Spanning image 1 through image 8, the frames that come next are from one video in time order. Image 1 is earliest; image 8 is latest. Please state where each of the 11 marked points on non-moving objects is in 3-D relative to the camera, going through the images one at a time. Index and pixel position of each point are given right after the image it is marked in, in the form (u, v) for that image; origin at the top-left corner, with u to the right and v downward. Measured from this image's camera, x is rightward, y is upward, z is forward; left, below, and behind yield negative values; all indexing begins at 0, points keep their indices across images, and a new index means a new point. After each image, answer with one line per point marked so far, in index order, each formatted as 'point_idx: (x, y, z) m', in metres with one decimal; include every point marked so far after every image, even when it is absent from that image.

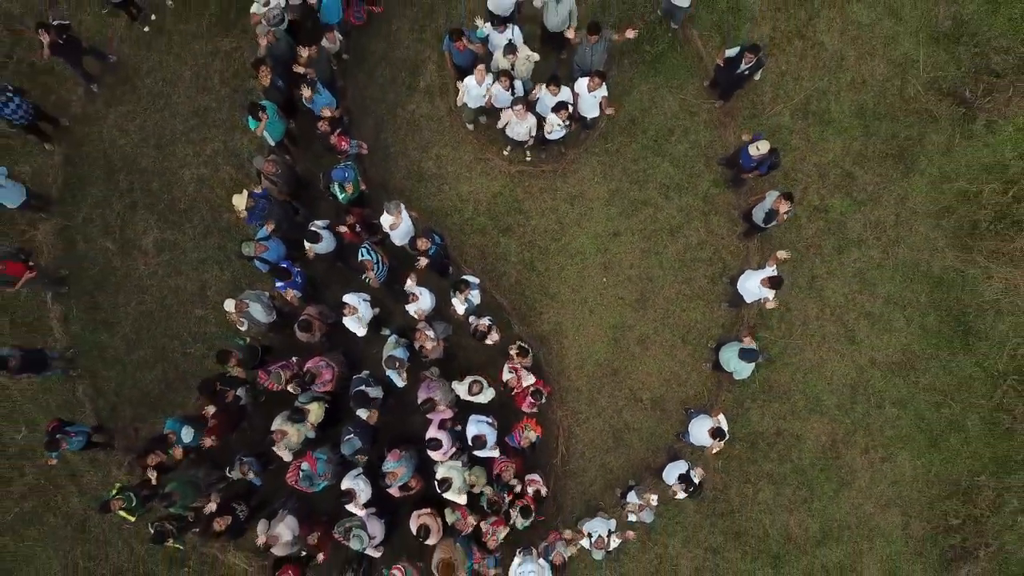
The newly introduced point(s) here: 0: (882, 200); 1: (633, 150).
0: (+4.0, +1.0, +7.2) m
1: (+1.3, +1.5, +7.2) m
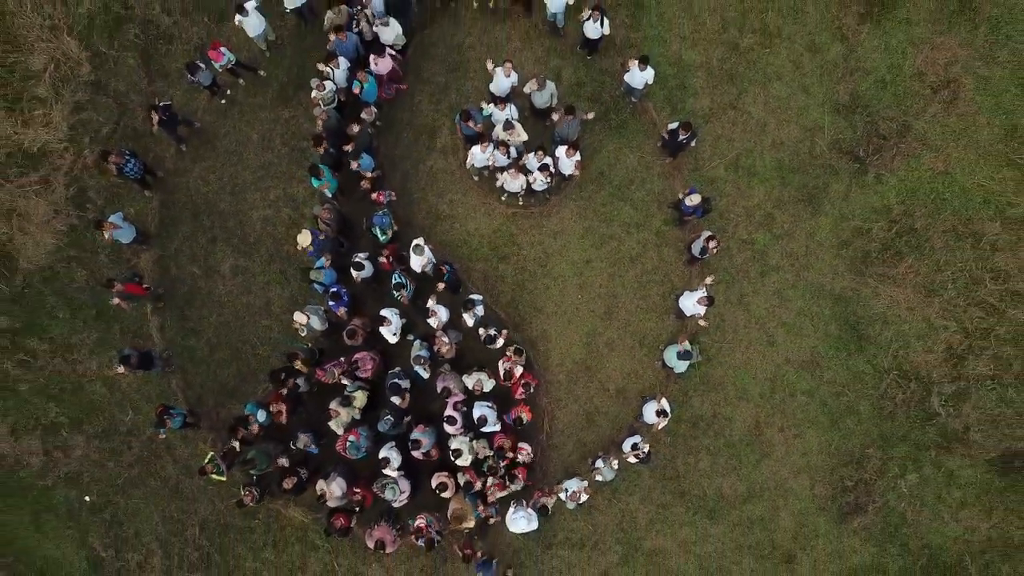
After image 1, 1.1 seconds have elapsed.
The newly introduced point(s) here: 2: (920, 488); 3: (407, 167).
0: (+3.9, +0.8, +9.3) m
1: (+1.2, +1.3, +9.3) m
2: (+5.5, -2.7, +9.1) m
3: (-1.5, +1.7, +9.5) m
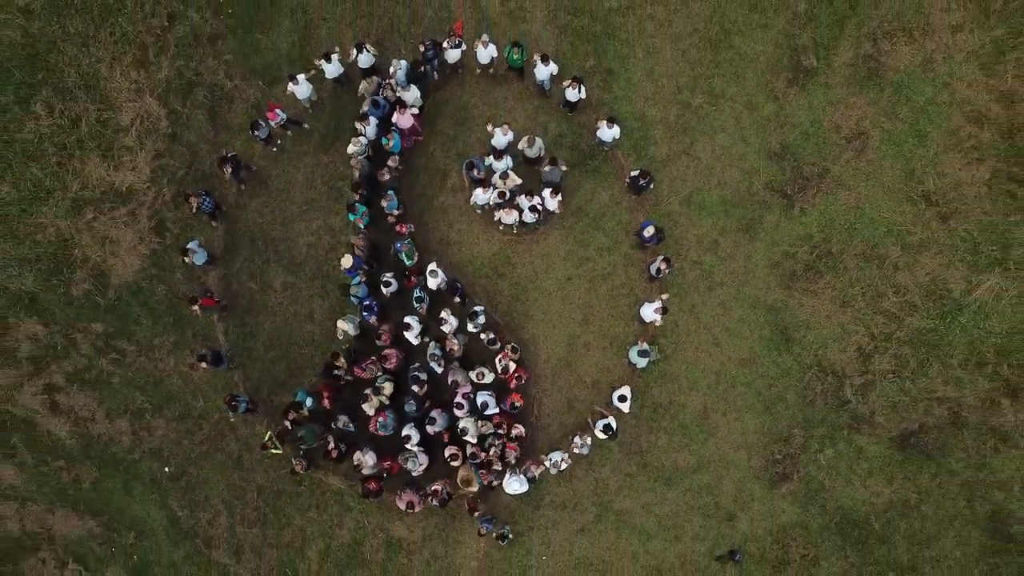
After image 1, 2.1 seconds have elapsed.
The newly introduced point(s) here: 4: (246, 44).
0: (+3.9, +0.6, +11.6) m
1: (+1.2, +1.1, +11.6) m
2: (+5.5, -2.9, +11.4) m
3: (-1.5, +1.5, +11.8) m
4: (-4.8, +4.4, +12.0) m
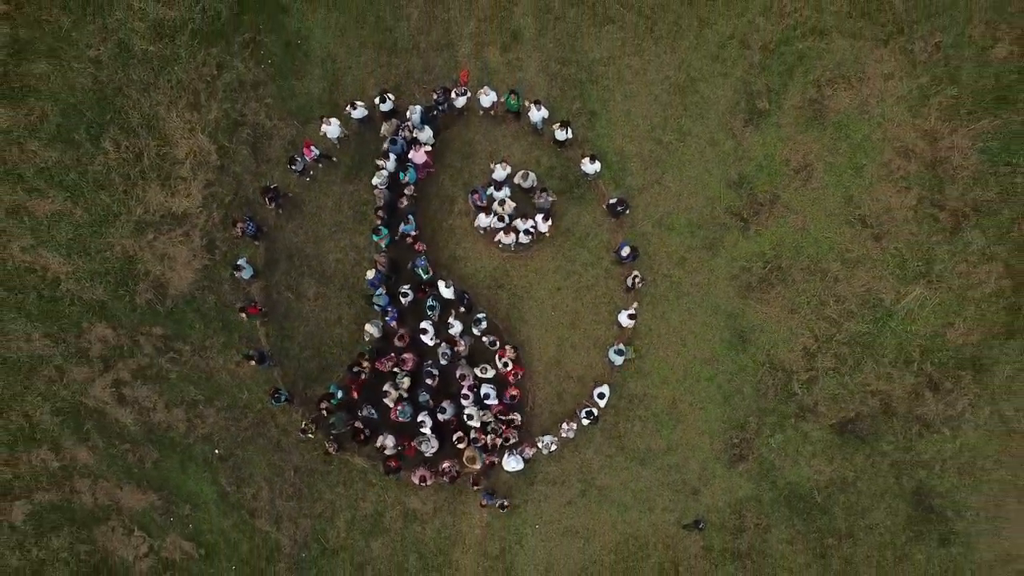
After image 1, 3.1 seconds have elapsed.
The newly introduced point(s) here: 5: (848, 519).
0: (+3.8, +0.4, +13.6) m
1: (+1.1, +0.9, +13.7) m
2: (+5.4, -3.1, +13.4) m
3: (-1.6, +1.3, +13.8) m
4: (-4.8, +4.2, +14.1) m
5: (+6.6, -4.6, +13.3) m
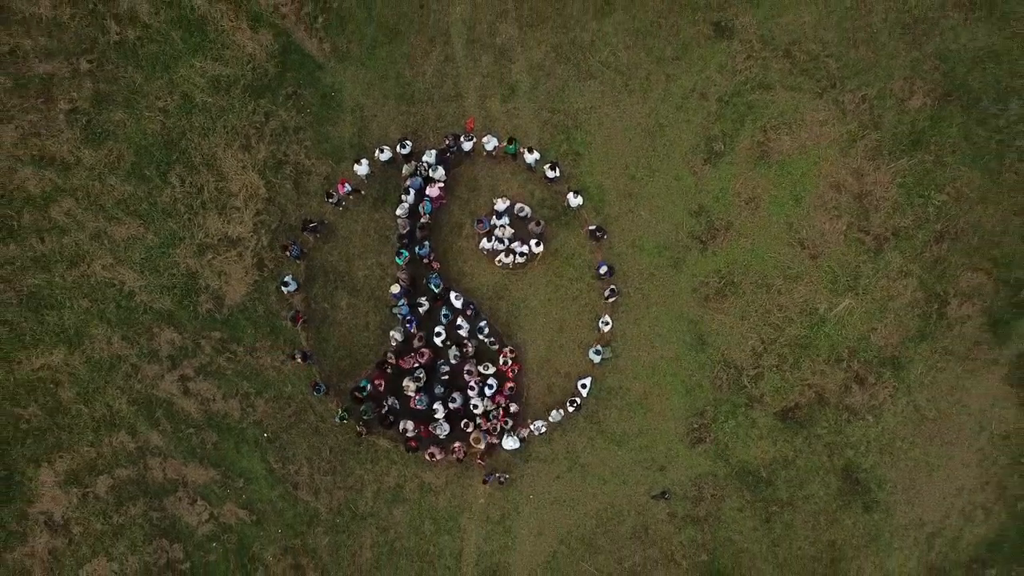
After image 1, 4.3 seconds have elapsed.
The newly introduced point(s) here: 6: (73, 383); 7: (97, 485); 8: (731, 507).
0: (+3.8, +0.1, +16.4) m
1: (+1.1, +0.6, +16.5) m
2: (+5.4, -3.3, +16.2) m
3: (-1.6, +1.1, +16.6) m
4: (-4.8, +3.9, +17.0) m
5: (+6.6, -4.8, +16.1) m
6: (-10.9, -2.4, +16.7) m
7: (-10.1, -4.8, +16.4) m
8: (+5.2, -5.2, +16.1) m
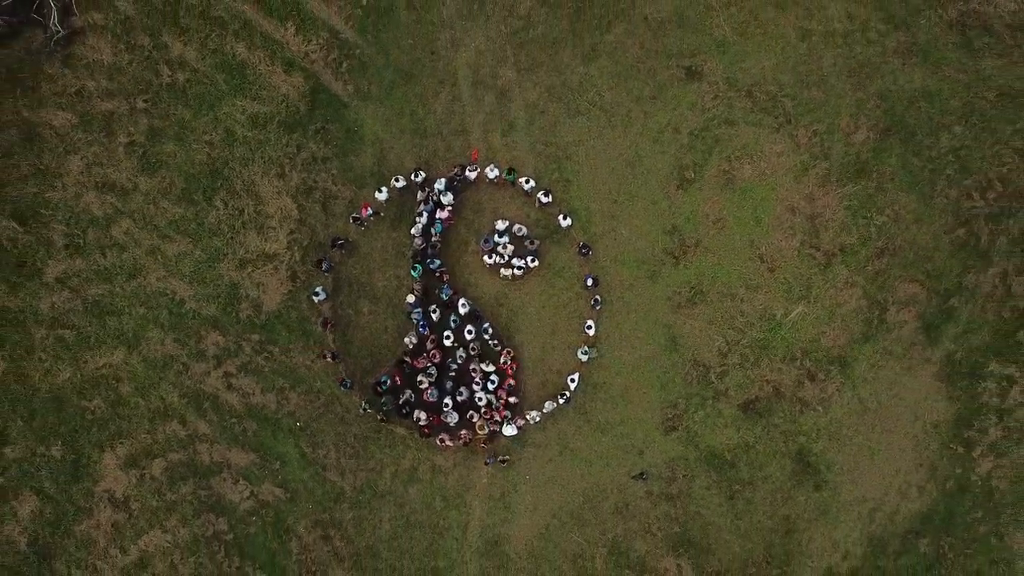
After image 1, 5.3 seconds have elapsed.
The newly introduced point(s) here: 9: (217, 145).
0: (+3.8, -0.2, +19.0) m
1: (+1.1, +0.4, +19.1) m
2: (+5.4, -3.6, +18.8) m
3: (-1.7, +0.8, +19.3) m
4: (-4.9, +3.6, +19.6) m
5: (+6.6, -5.1, +18.6) m
6: (-10.9, -2.6, +19.3) m
7: (-10.2, -5.1, +19.0) m
8: (+5.2, -5.5, +18.6) m
9: (-8.7, +4.2, +19.8) m
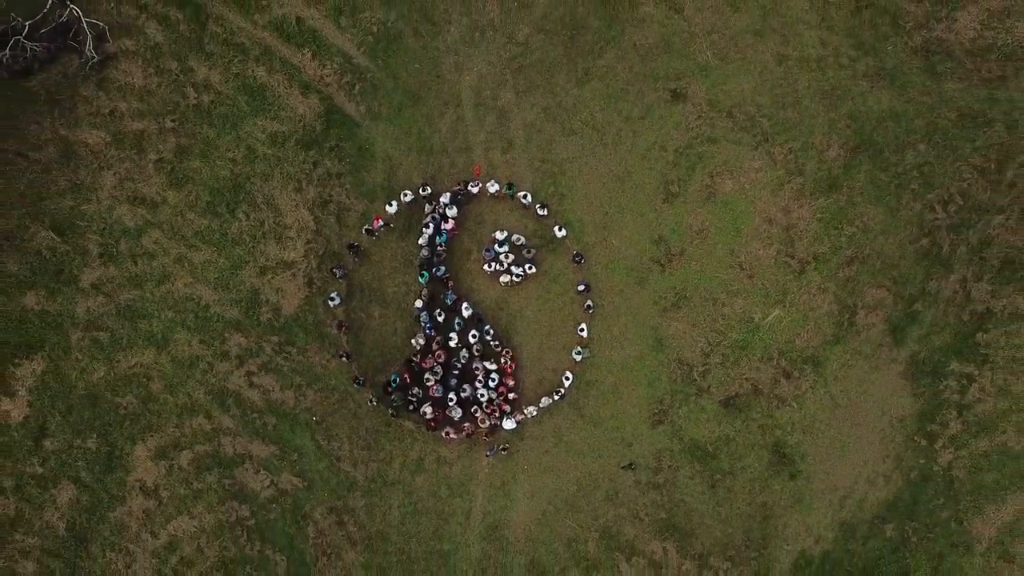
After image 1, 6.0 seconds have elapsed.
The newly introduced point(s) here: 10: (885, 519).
0: (+3.7, -0.3, +20.7) m
1: (+1.0, +0.2, +20.7) m
2: (+5.3, -3.8, +20.4) m
3: (-1.7, +0.6, +20.9) m
4: (-4.9, +3.5, +21.3) m
5: (+6.5, -5.2, +20.2) m
6: (-10.9, -2.8, +20.9) m
7: (-10.2, -5.2, +20.7) m
8: (+5.2, -5.6, +20.2) m
9: (-8.7, +4.0, +21.4) m
10: (+11.1, -6.8, +19.9) m
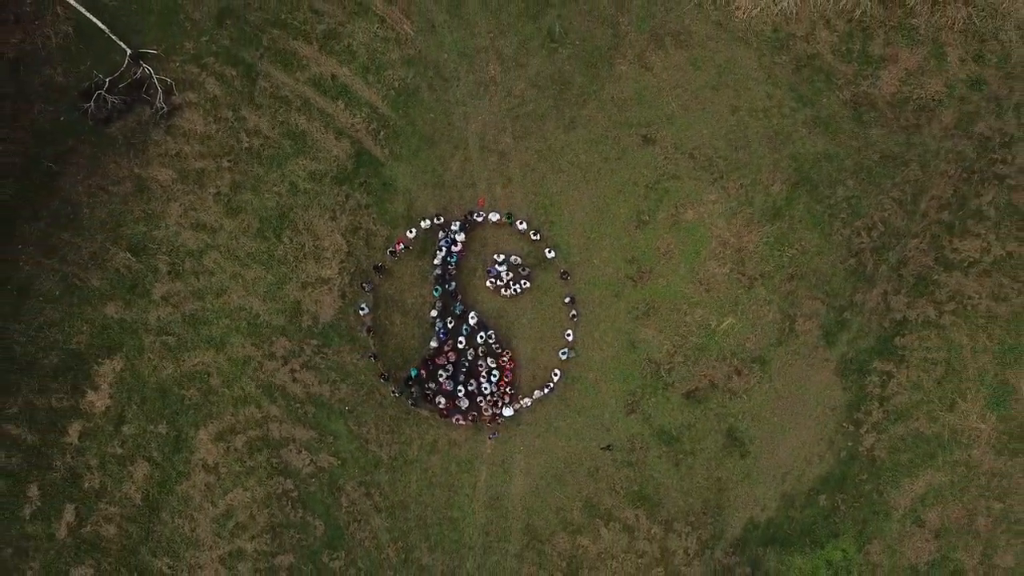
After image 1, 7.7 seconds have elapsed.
0: (+3.7, -0.8, +24.9) m
1: (+1.0, -0.2, +25.0) m
2: (+5.3, -4.2, +24.6) m
3: (-1.7, +0.2, +25.2) m
4: (-5.0, +3.0, +25.6) m
5: (+6.5, -5.7, +24.4) m
6: (-11.0, -3.2, +25.2) m
7: (-10.3, -5.7, +24.9) m
8: (+5.1, -6.1, +24.4) m
9: (-8.8, +3.6, +25.8) m
10: (+11.0, -7.3, +24.1) m
